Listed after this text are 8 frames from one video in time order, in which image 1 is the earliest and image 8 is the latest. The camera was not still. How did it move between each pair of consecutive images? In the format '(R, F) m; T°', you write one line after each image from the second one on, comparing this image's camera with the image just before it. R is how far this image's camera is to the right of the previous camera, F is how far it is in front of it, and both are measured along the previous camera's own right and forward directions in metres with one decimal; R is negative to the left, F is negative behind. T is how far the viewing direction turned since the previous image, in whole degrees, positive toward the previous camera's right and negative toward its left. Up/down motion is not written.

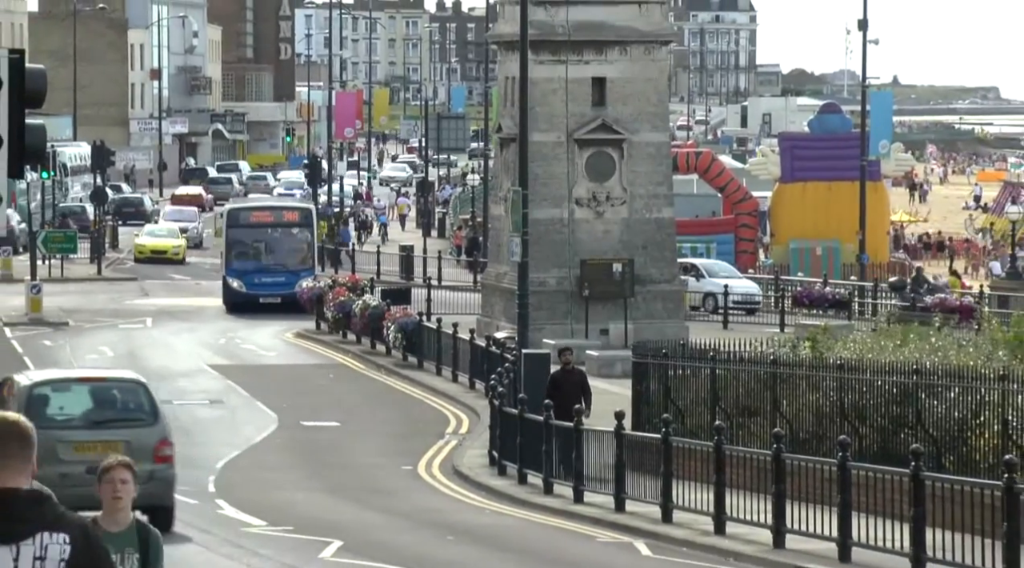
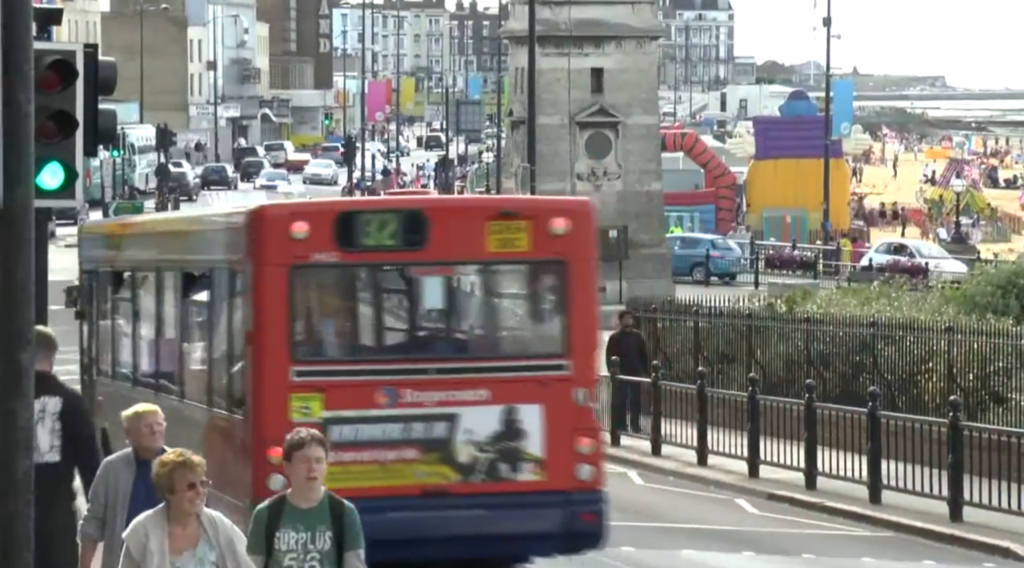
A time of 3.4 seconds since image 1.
(+0.3, -3.1) m; -1°
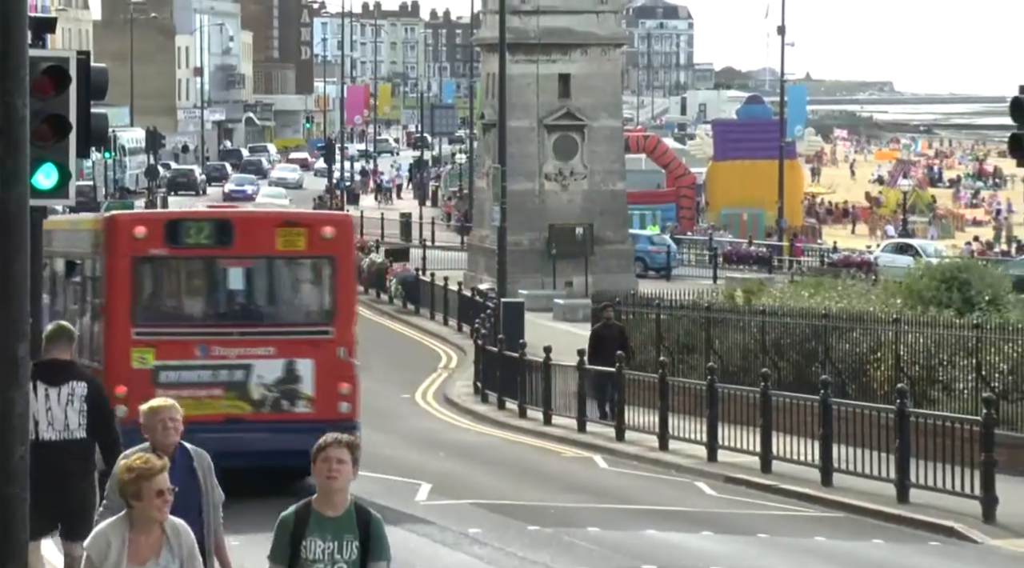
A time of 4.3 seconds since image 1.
(+0.2, -1.3) m; 0°
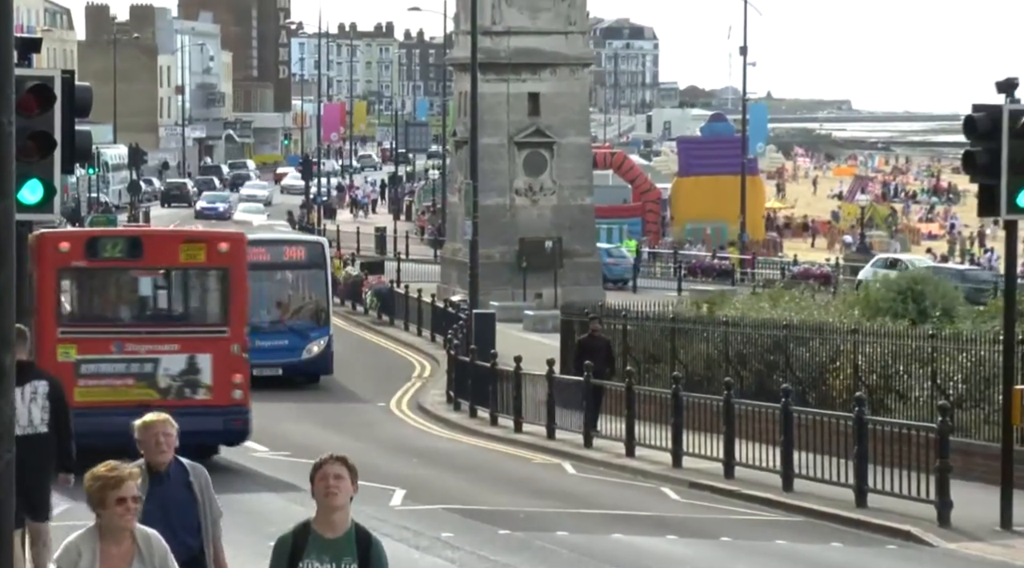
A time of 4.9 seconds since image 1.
(+0.1, -0.8) m; 0°
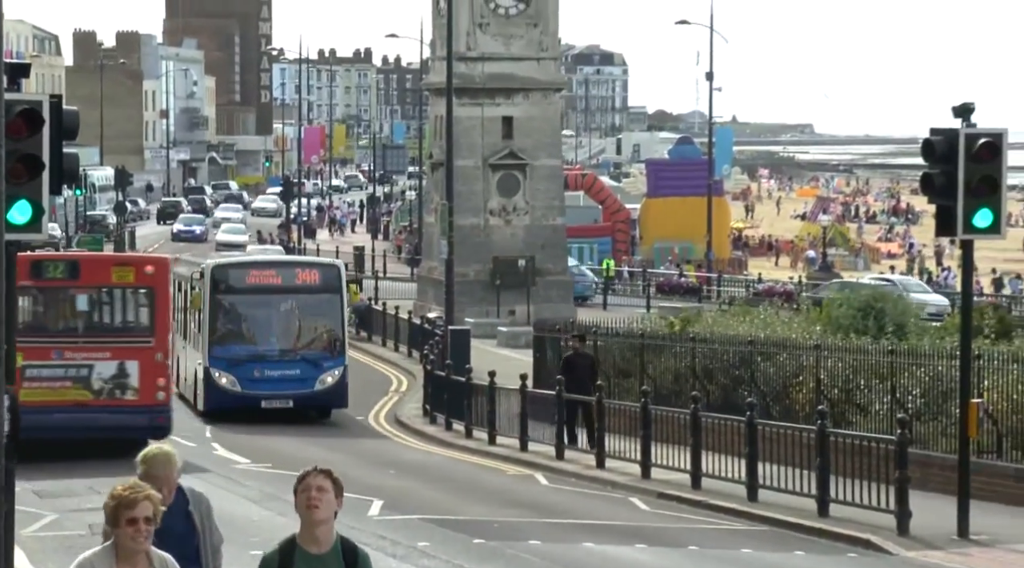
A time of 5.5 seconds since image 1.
(+0.1, -0.9) m; +1°
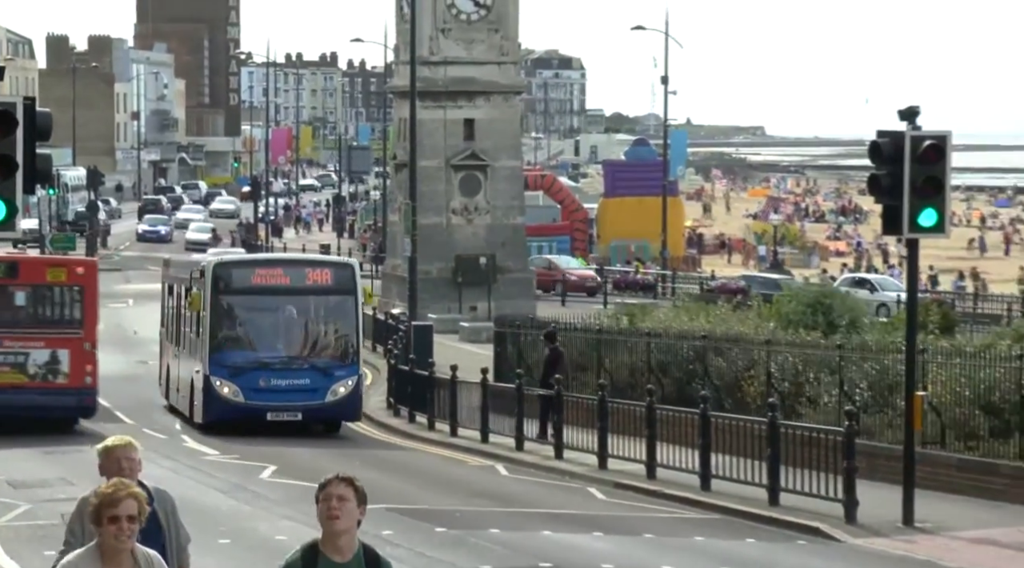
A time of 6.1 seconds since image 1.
(0.0, -0.9) m; +1°
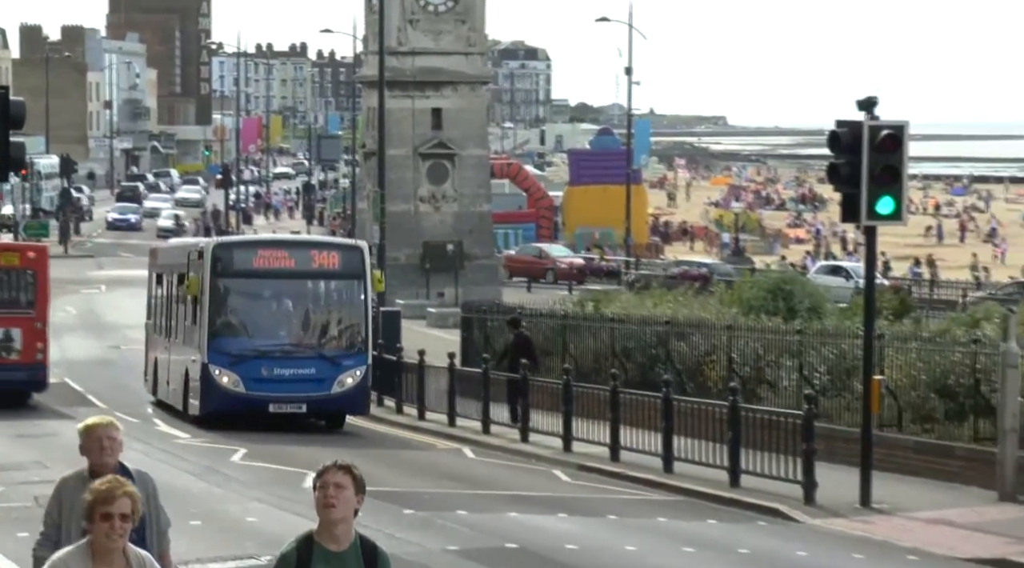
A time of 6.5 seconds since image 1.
(0.0, -0.5) m; +1°
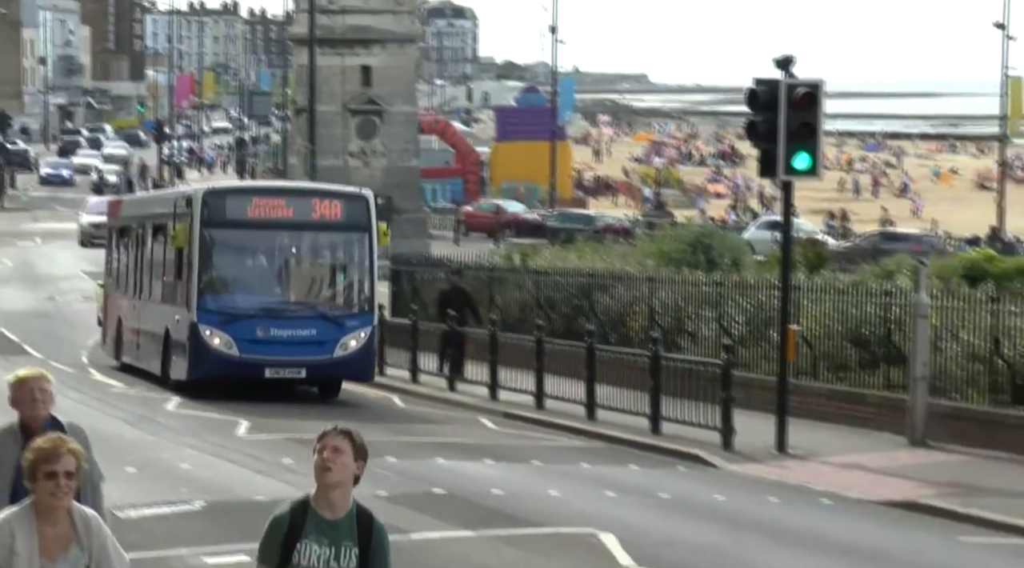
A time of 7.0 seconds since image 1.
(+0.1, -0.8) m; +2°
